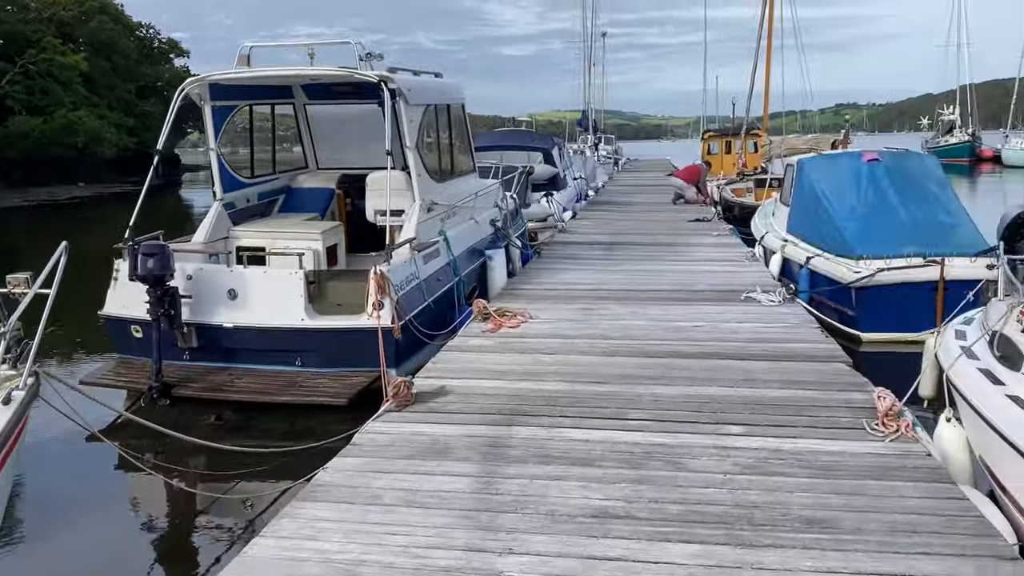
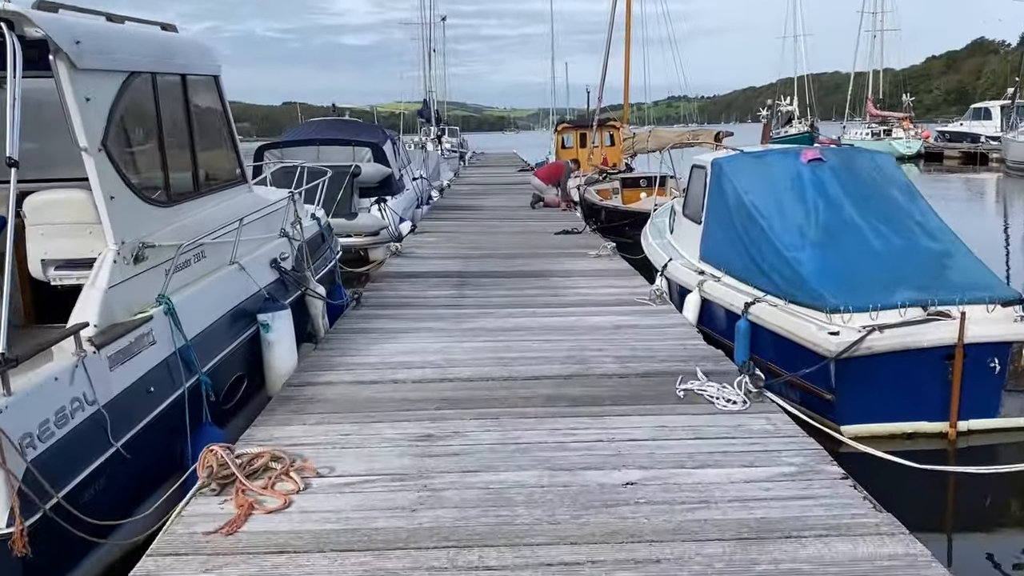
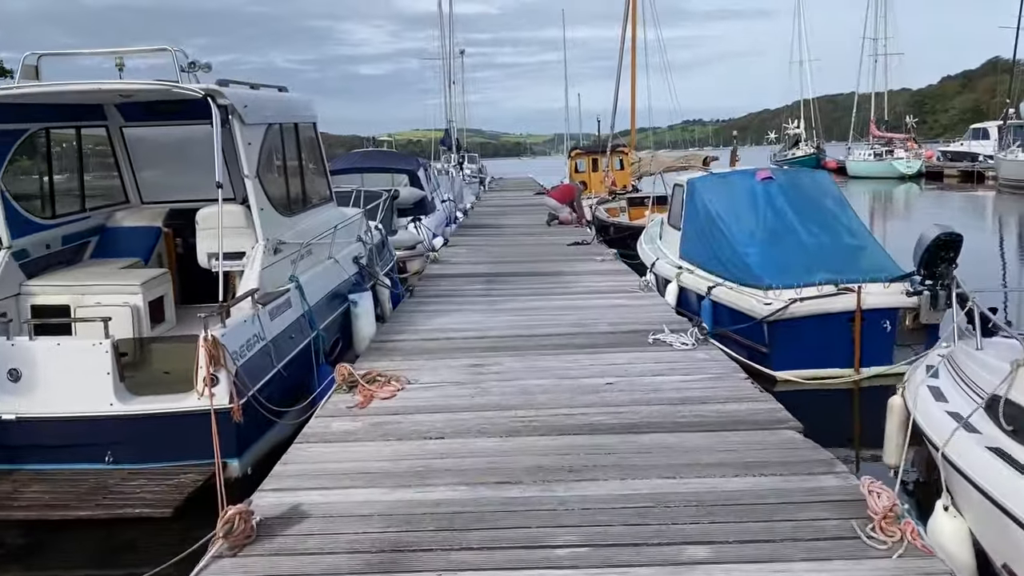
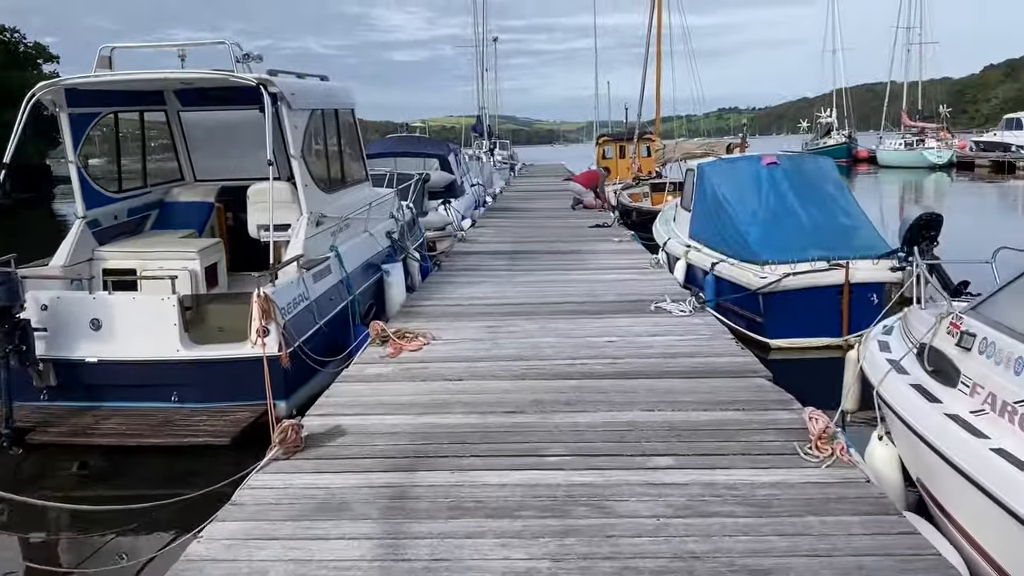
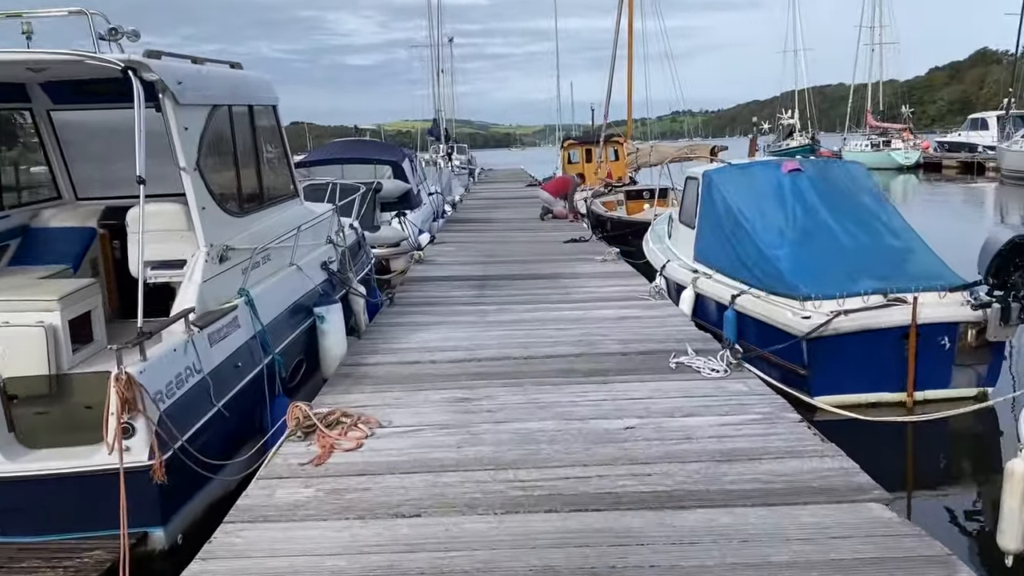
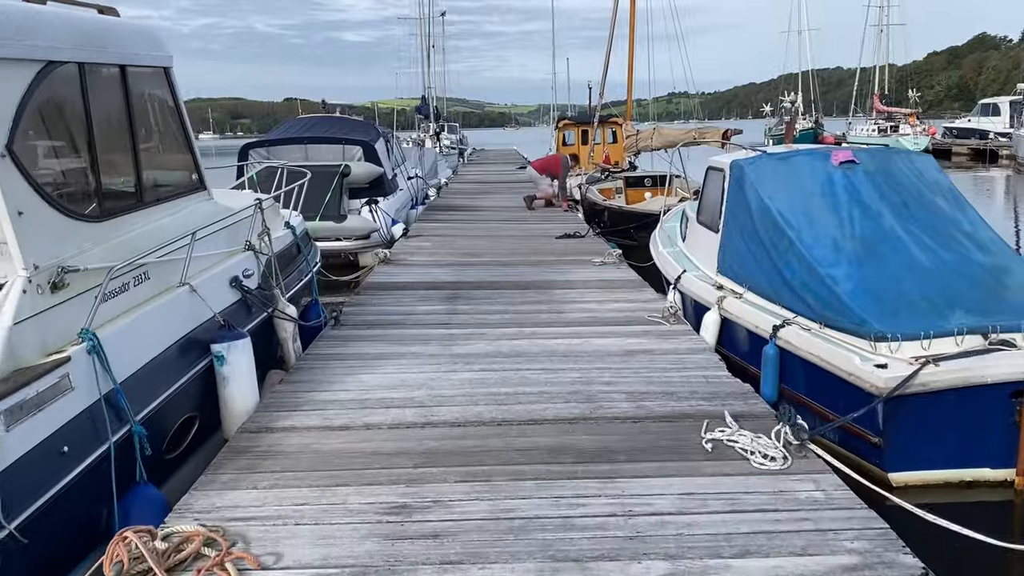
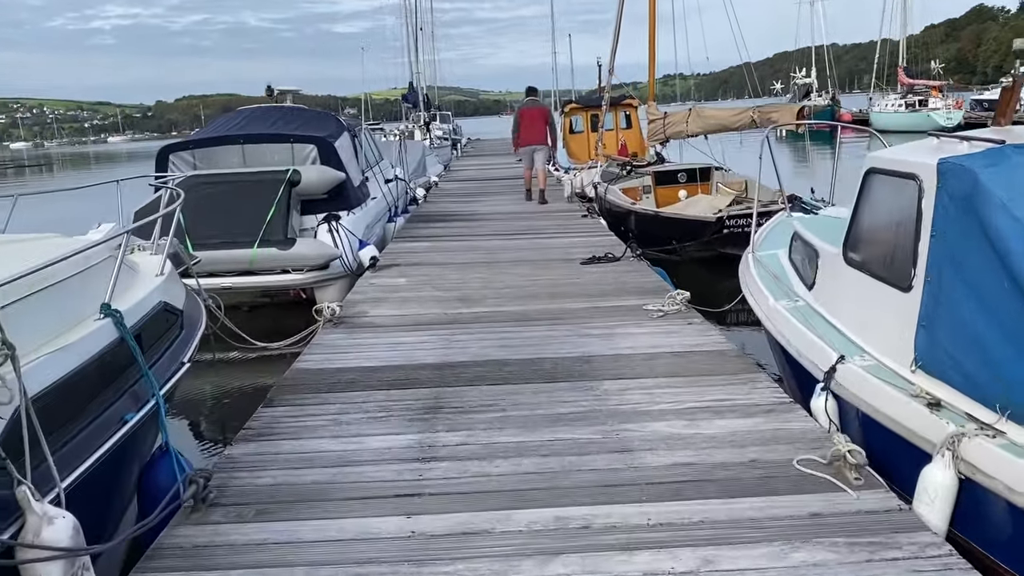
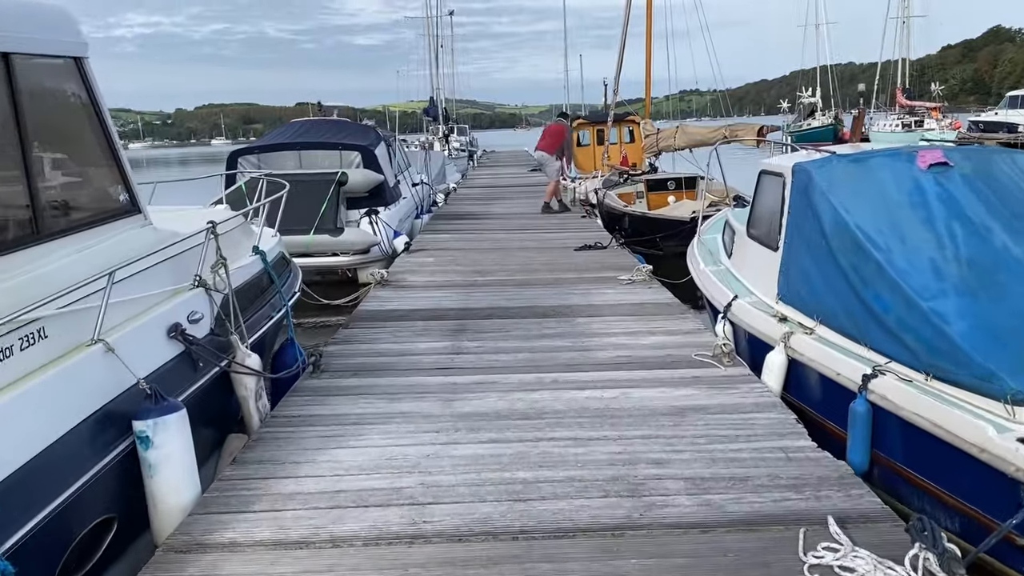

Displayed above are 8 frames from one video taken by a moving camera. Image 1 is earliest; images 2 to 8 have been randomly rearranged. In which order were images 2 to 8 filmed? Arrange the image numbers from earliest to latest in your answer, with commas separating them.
4, 3, 5, 2, 6, 8, 7
